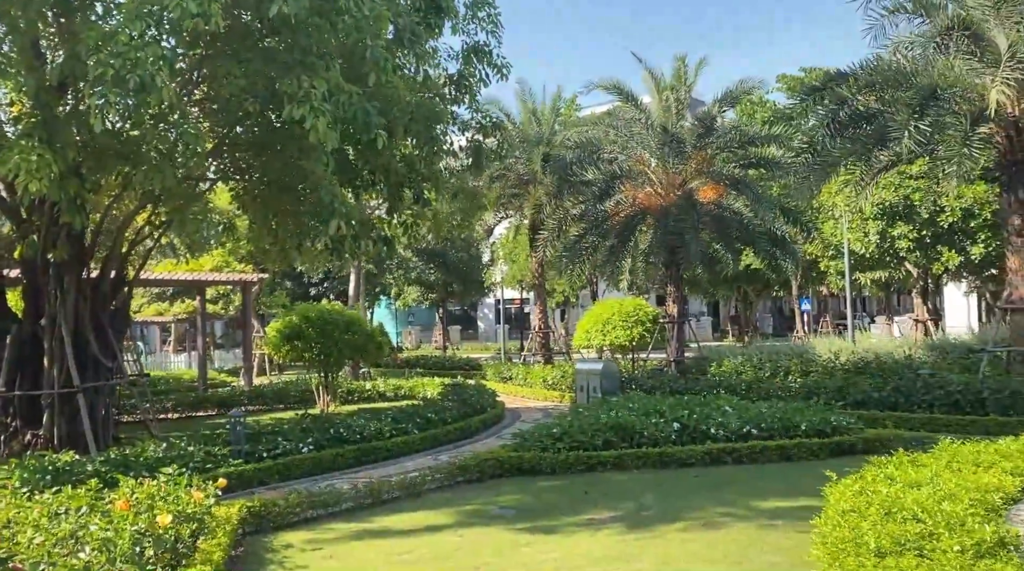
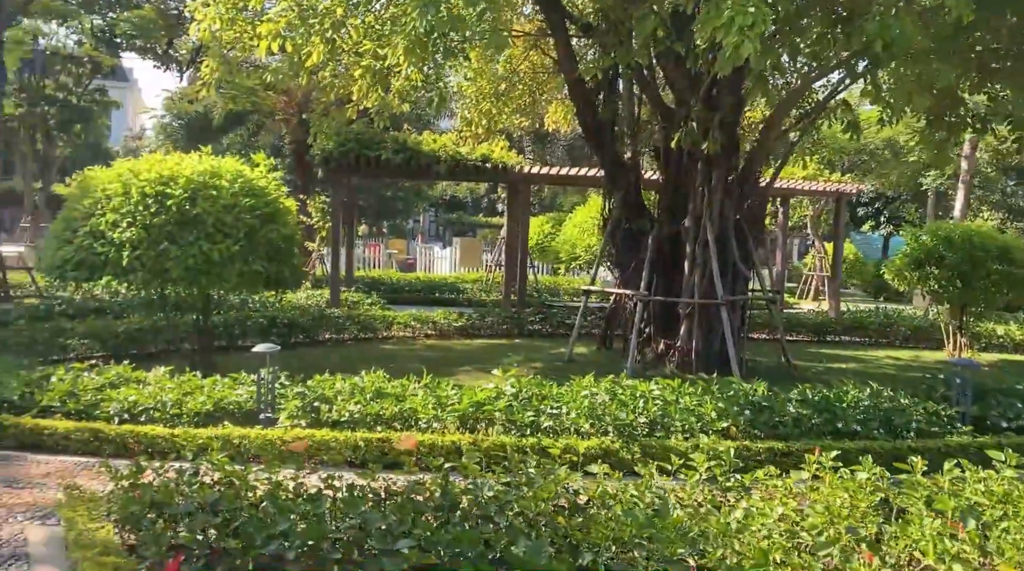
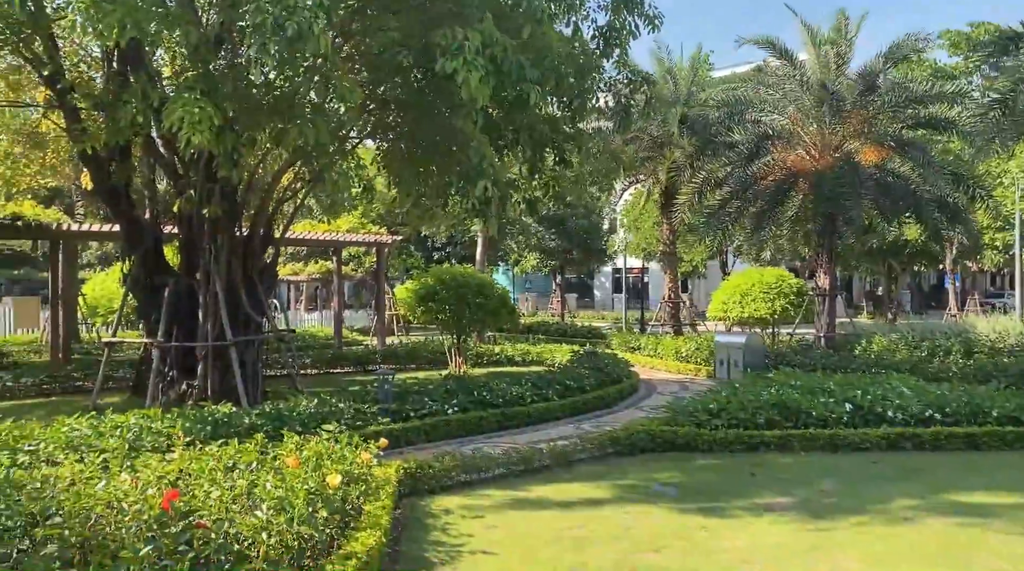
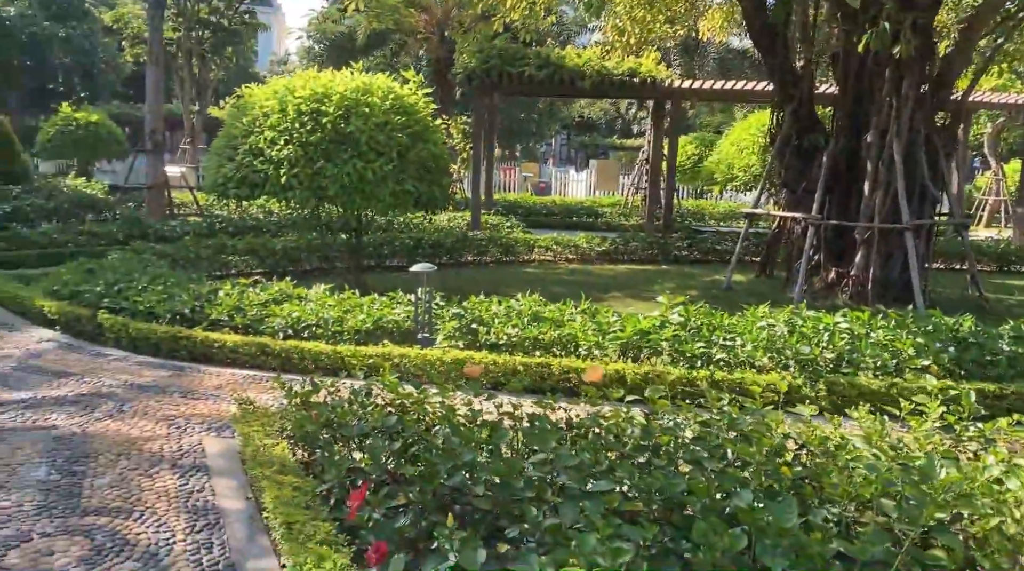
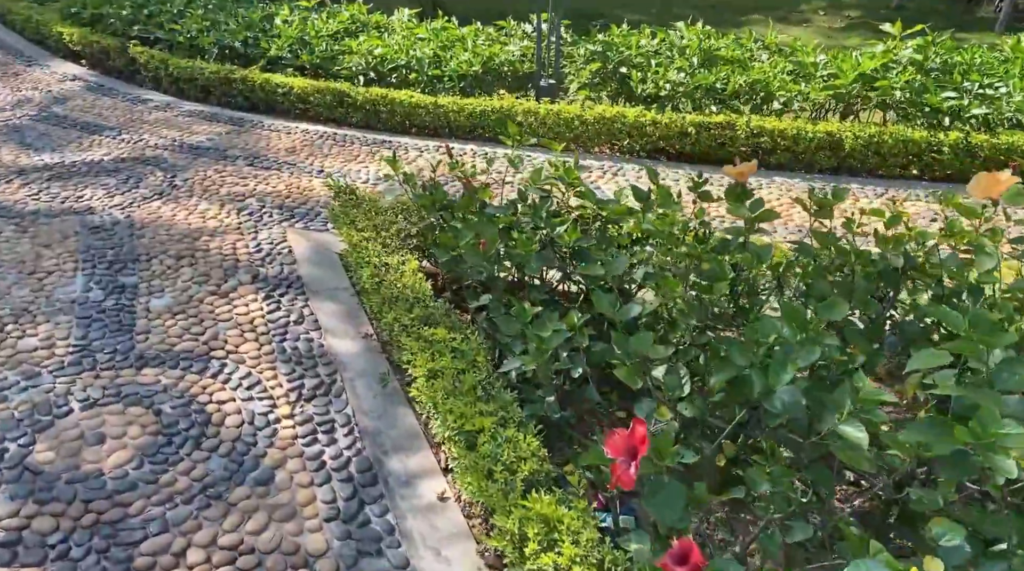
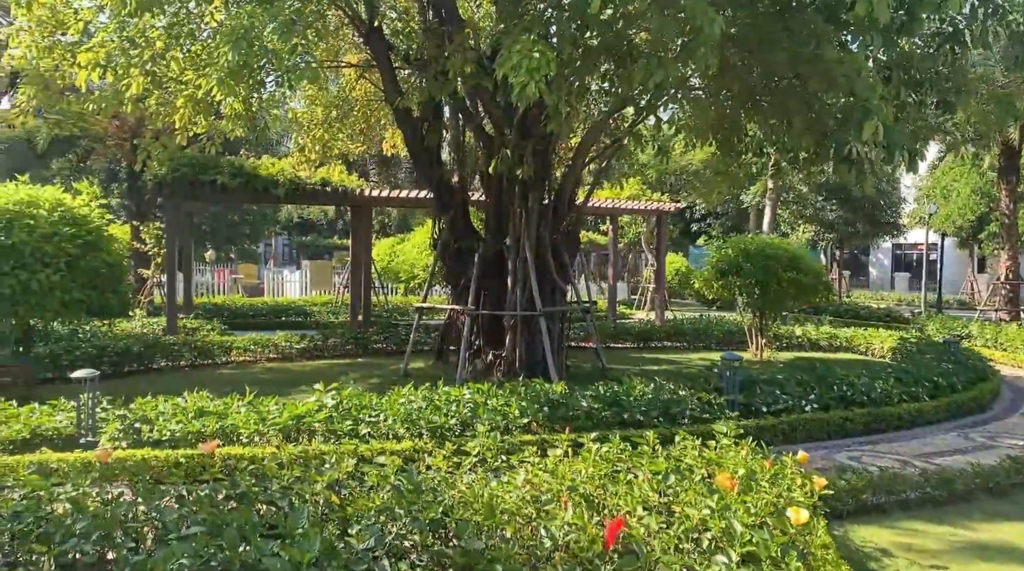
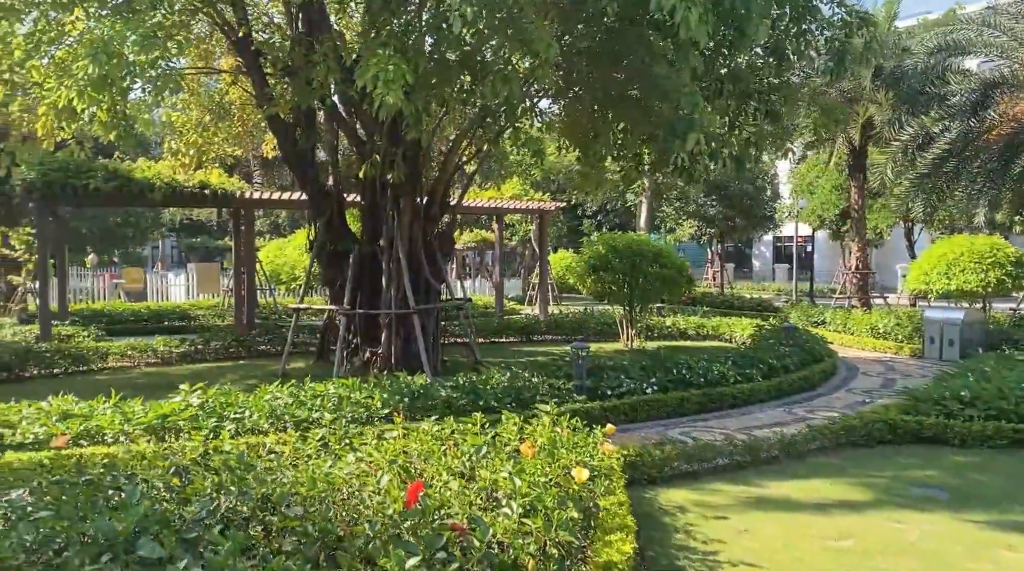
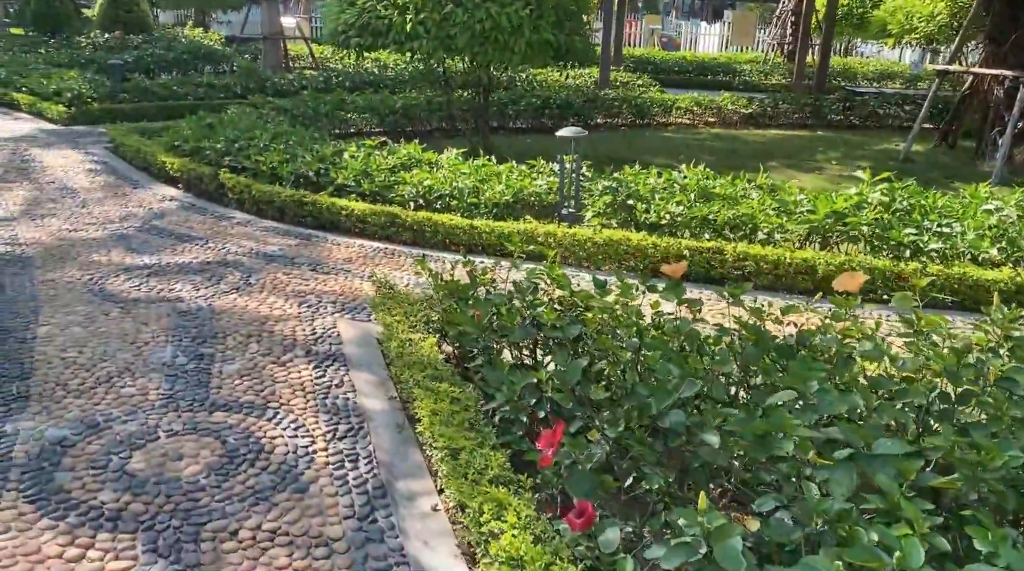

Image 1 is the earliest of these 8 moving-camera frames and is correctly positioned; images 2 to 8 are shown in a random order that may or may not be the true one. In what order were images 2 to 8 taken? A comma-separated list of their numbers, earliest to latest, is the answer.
3, 7, 6, 2, 4, 8, 5
